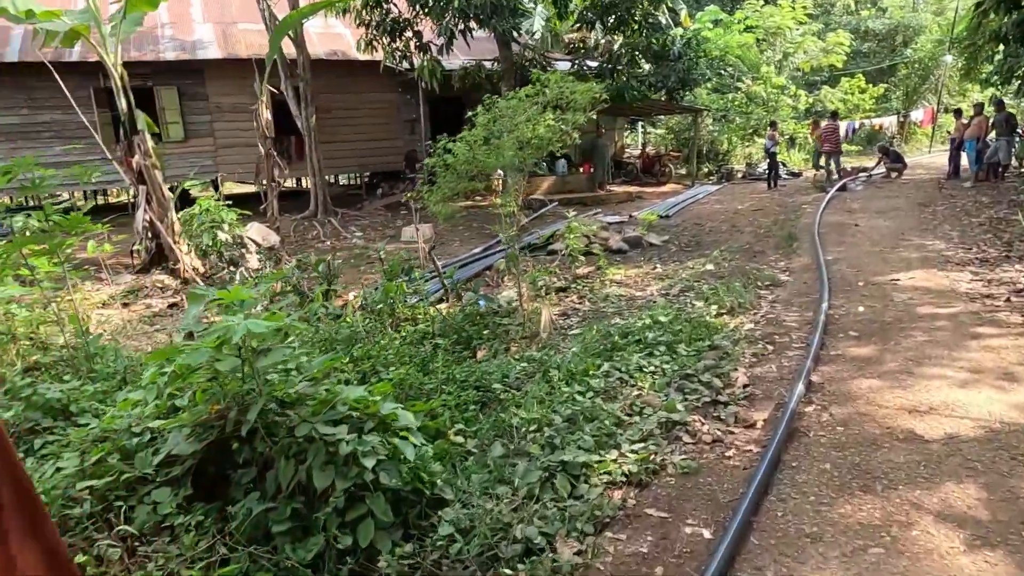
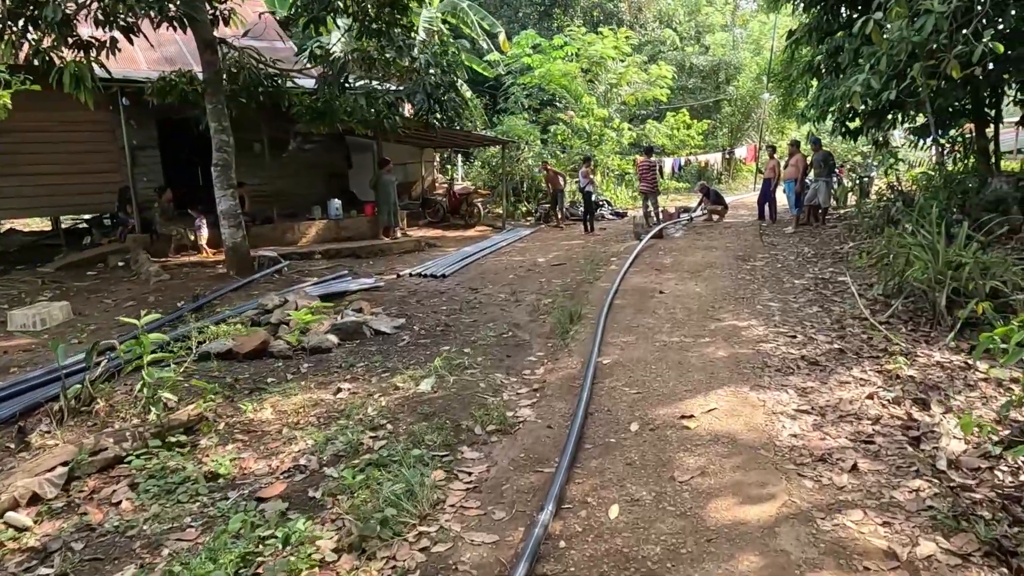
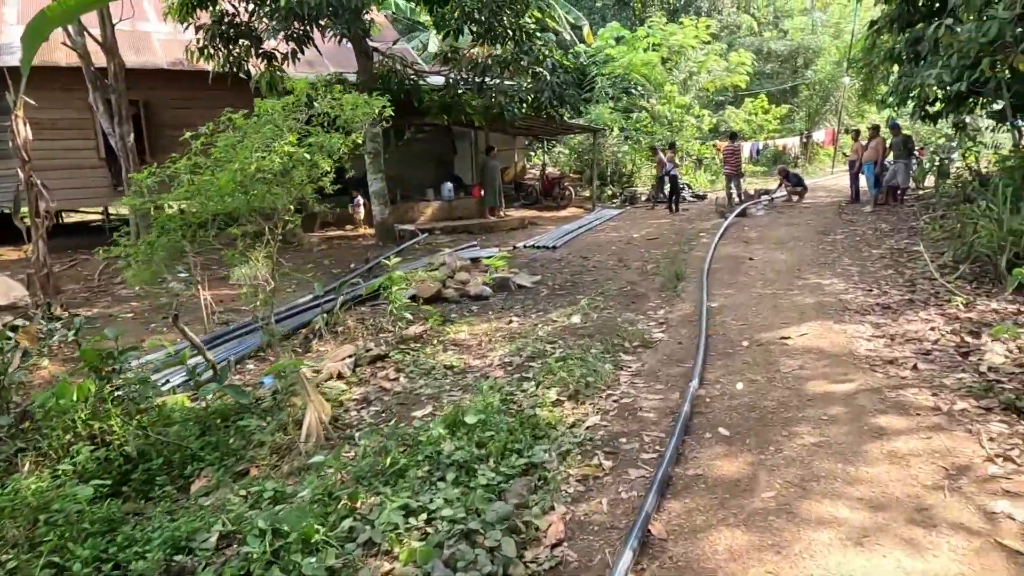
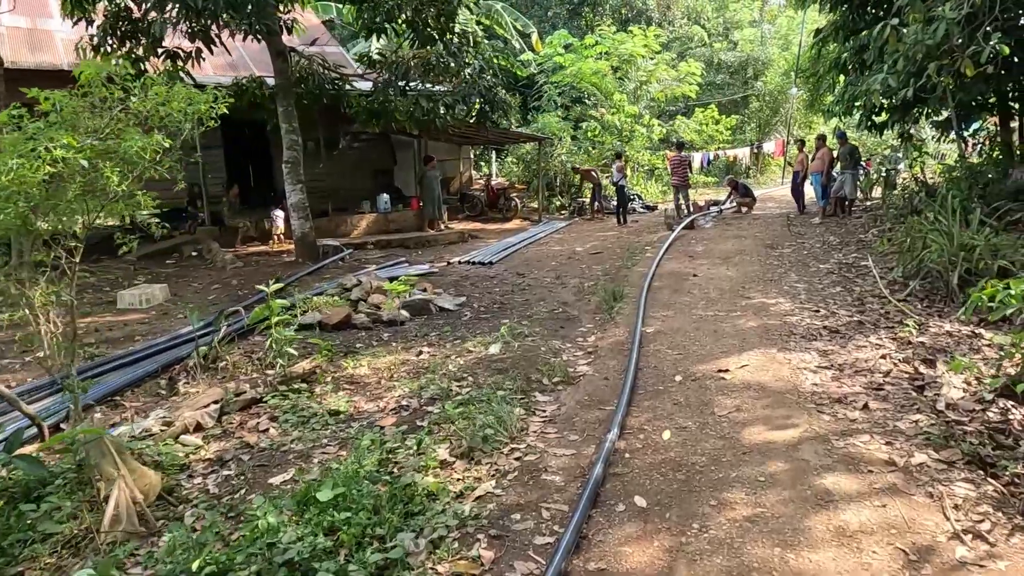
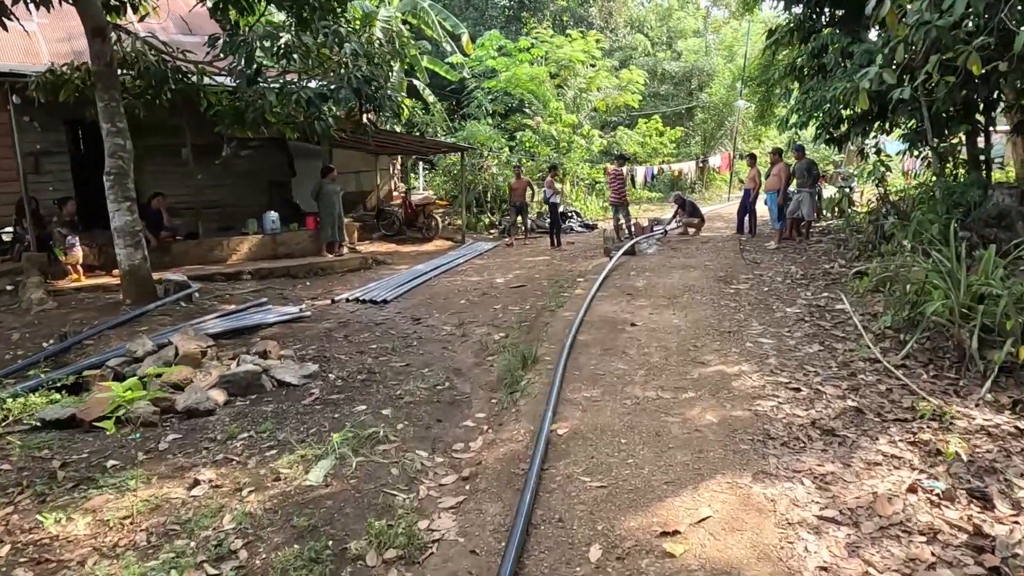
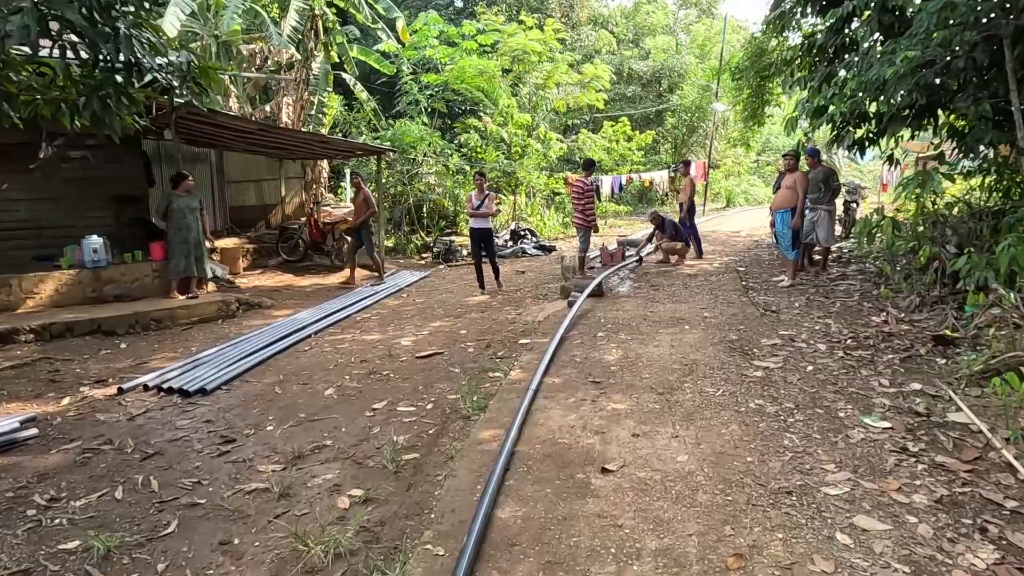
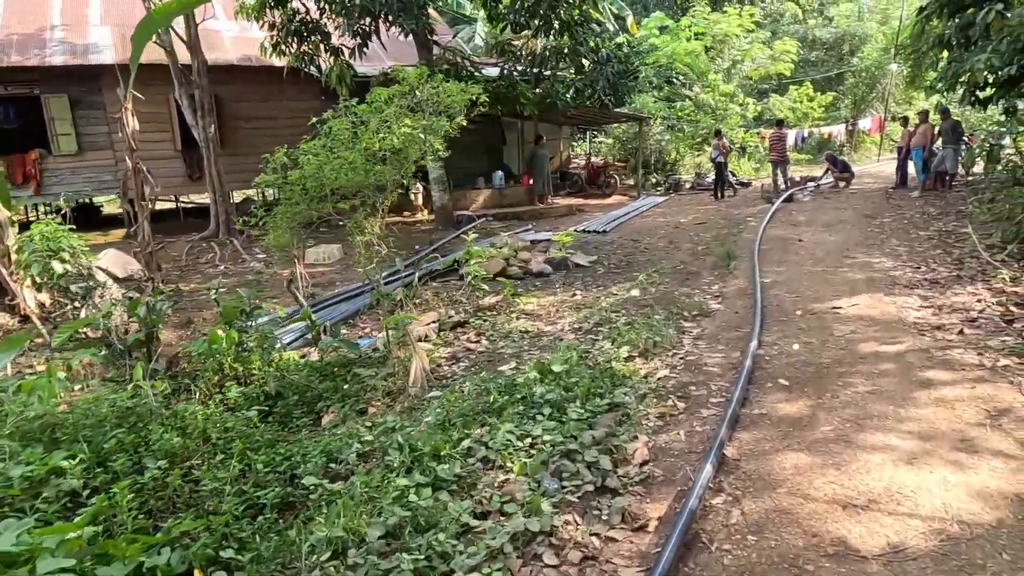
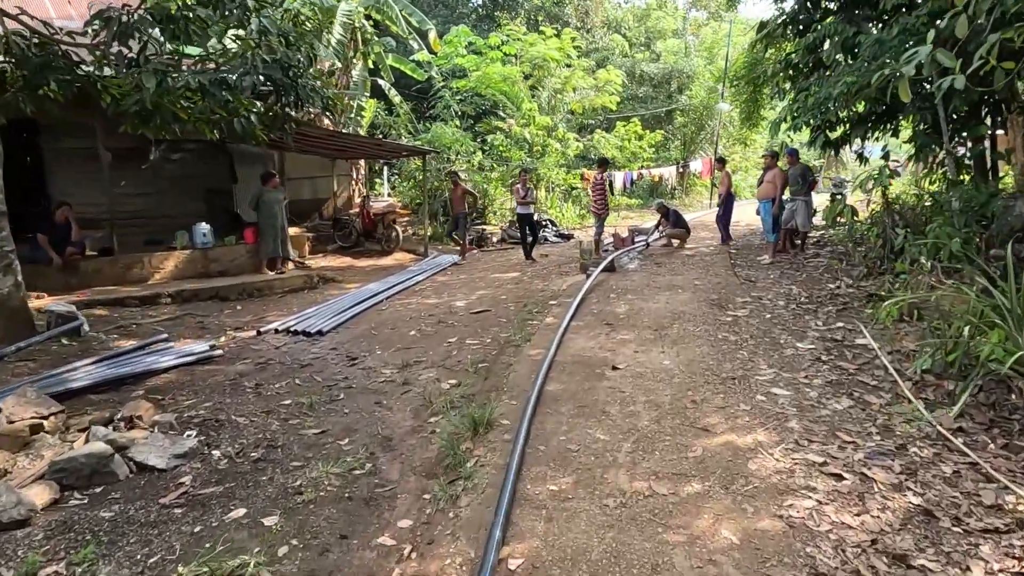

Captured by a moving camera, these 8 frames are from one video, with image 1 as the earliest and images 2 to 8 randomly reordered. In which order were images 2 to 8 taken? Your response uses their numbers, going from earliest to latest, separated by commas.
7, 3, 4, 2, 5, 8, 6
